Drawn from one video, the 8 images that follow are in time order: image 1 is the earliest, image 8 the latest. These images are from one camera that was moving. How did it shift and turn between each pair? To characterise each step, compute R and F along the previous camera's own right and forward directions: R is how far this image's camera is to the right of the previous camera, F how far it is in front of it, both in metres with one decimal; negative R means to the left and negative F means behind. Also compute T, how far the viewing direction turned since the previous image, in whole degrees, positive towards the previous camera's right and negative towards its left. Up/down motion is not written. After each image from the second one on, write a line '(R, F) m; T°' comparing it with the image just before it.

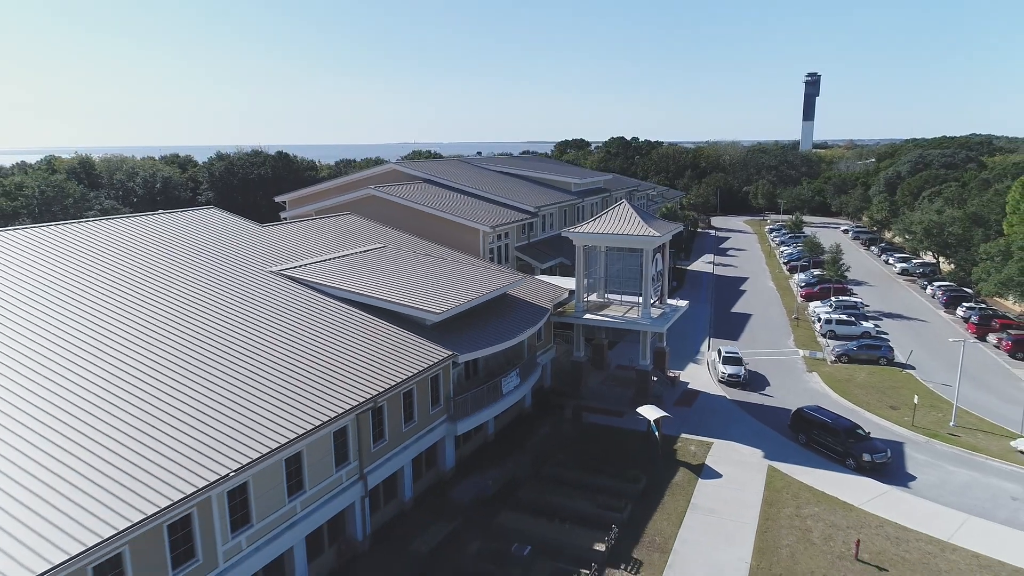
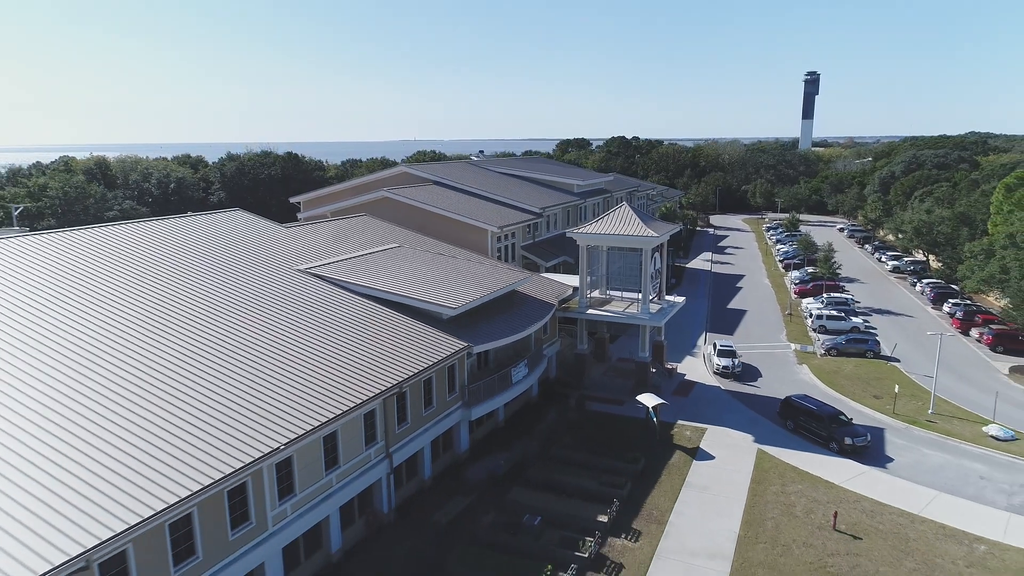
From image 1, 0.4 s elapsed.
(-0.3, -1.7) m; 0°
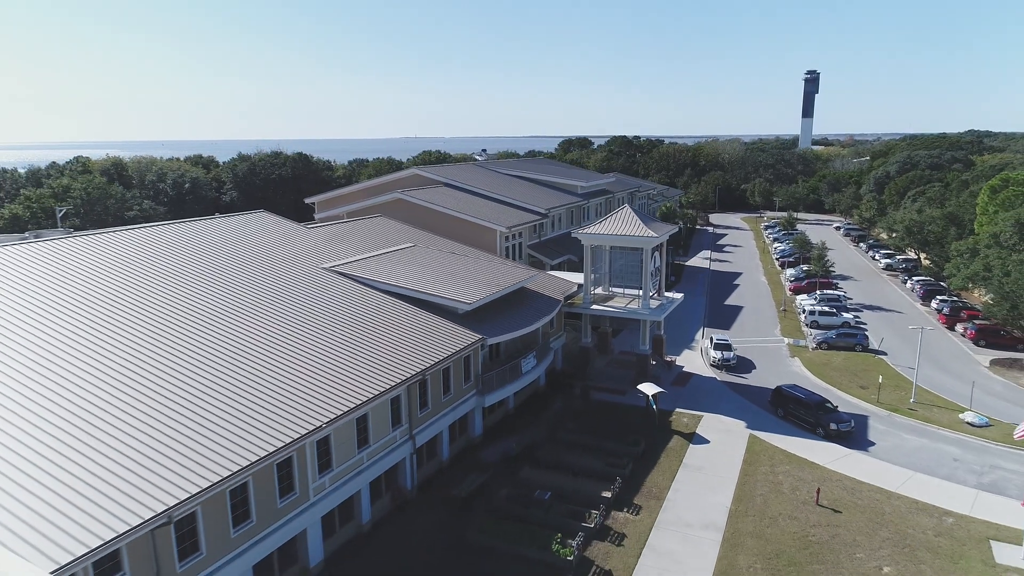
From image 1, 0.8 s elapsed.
(-0.4, -1.7) m; 0°
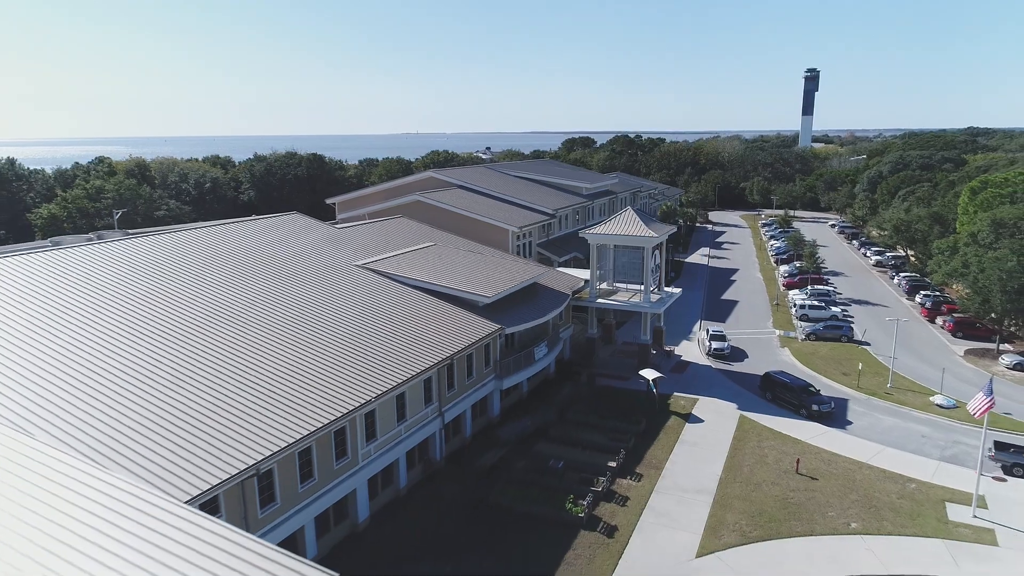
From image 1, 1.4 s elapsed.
(-0.6, -2.6) m; 0°
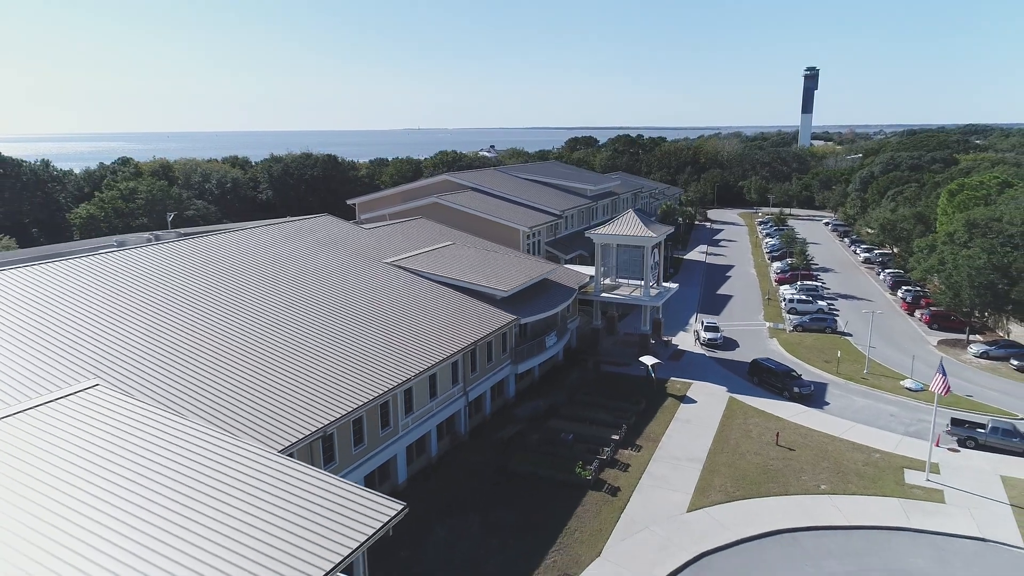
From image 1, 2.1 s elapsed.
(-0.6, -3.1) m; 0°
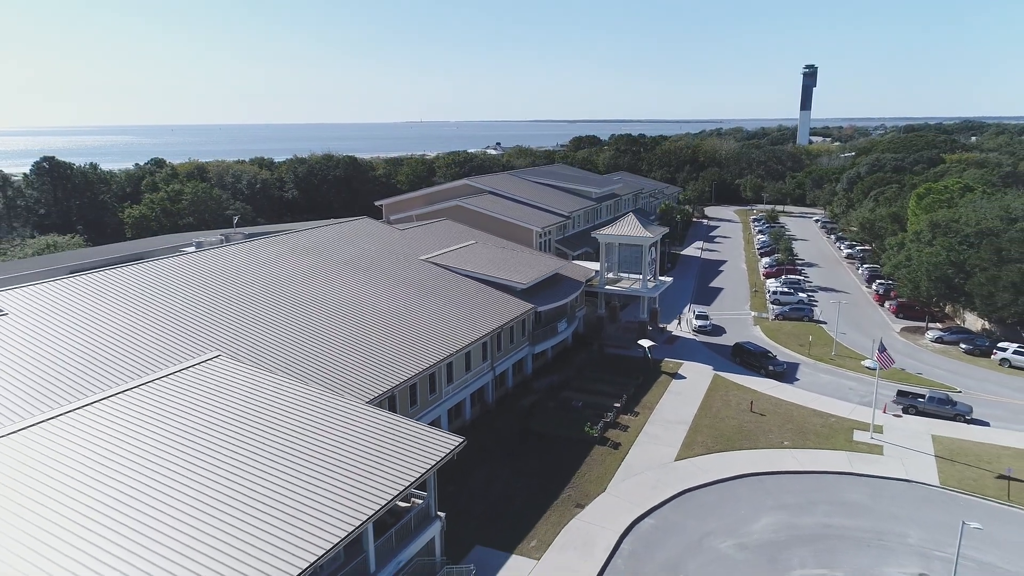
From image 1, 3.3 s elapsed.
(-0.9, -5.1) m; 0°
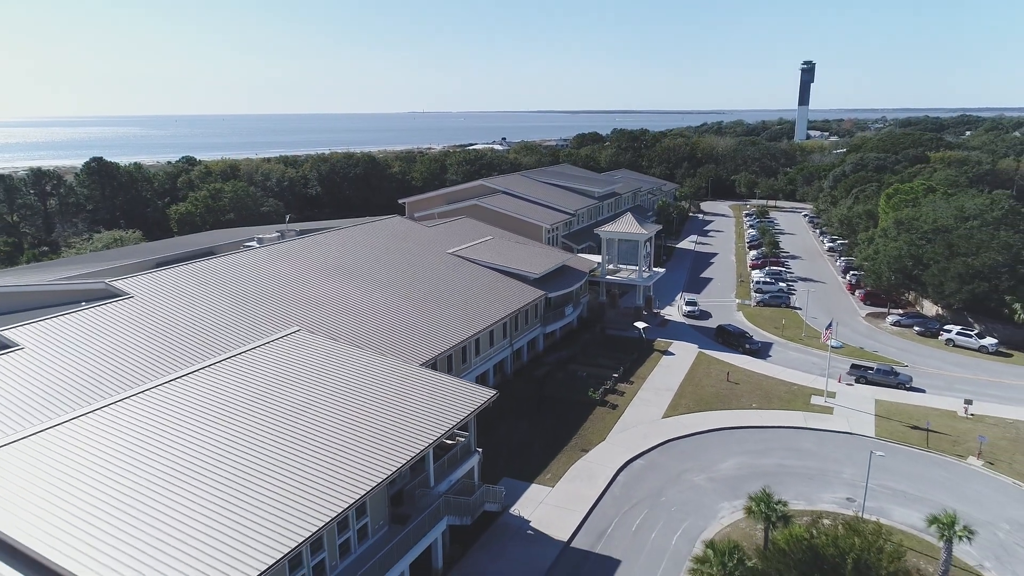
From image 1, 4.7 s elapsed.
(-0.8, -5.8) m; 0°
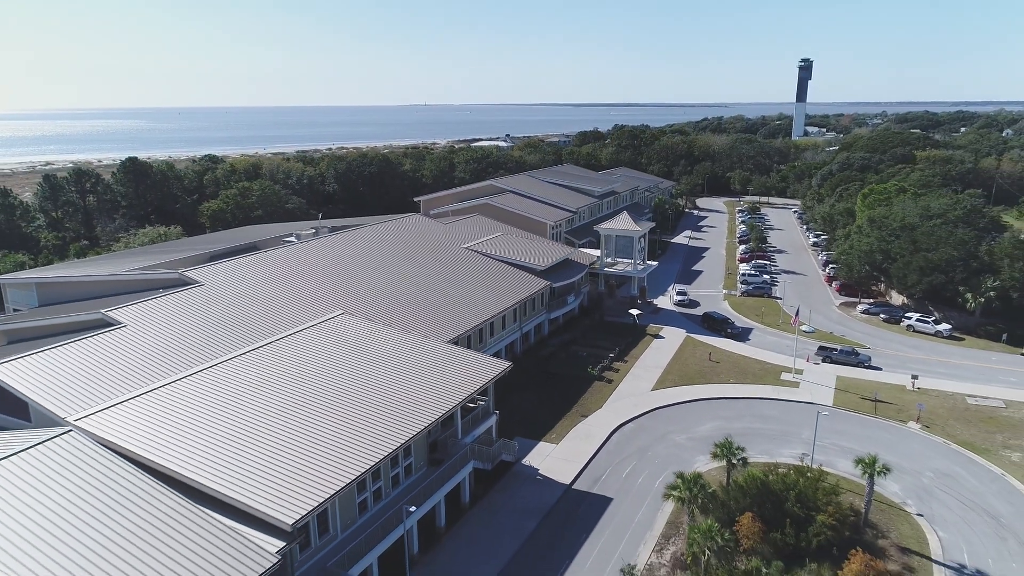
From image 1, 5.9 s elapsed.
(-0.5, -5.1) m; 0°
